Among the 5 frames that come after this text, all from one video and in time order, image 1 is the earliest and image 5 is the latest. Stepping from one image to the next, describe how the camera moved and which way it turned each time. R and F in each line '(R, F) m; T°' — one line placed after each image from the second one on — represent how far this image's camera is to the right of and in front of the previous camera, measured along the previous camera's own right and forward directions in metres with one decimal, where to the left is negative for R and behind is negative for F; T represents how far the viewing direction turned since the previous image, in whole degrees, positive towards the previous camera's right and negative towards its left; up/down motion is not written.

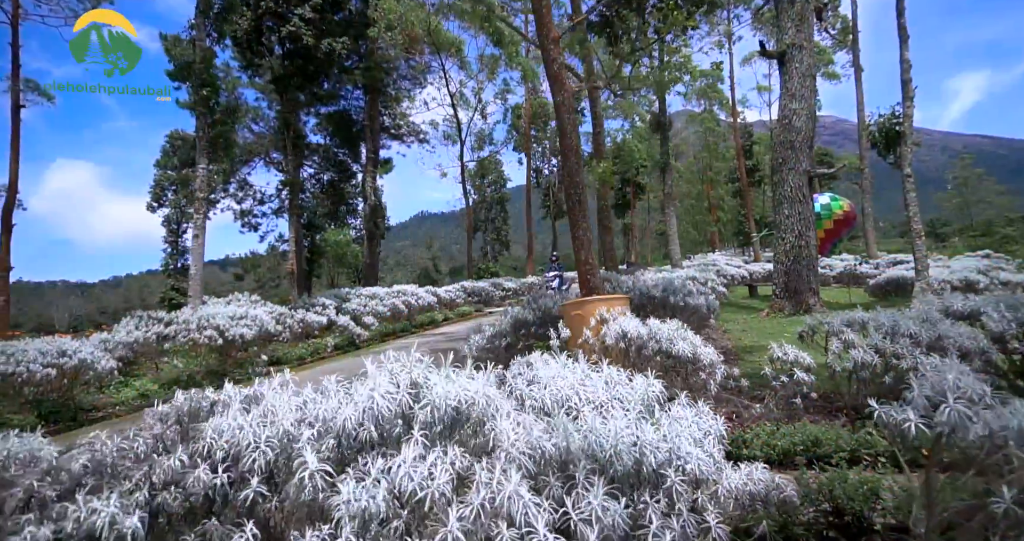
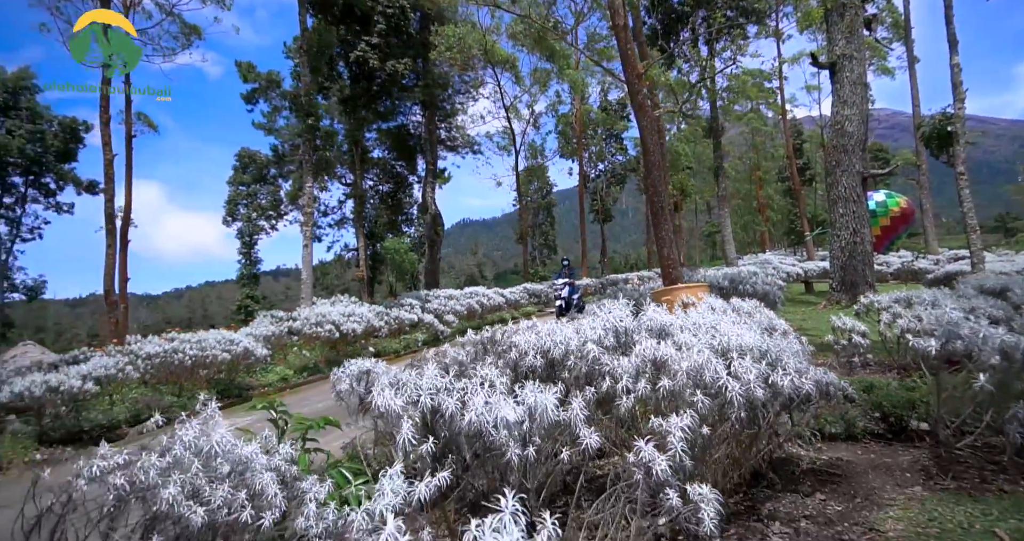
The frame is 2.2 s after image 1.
(-0.6, -1.3) m; -4°
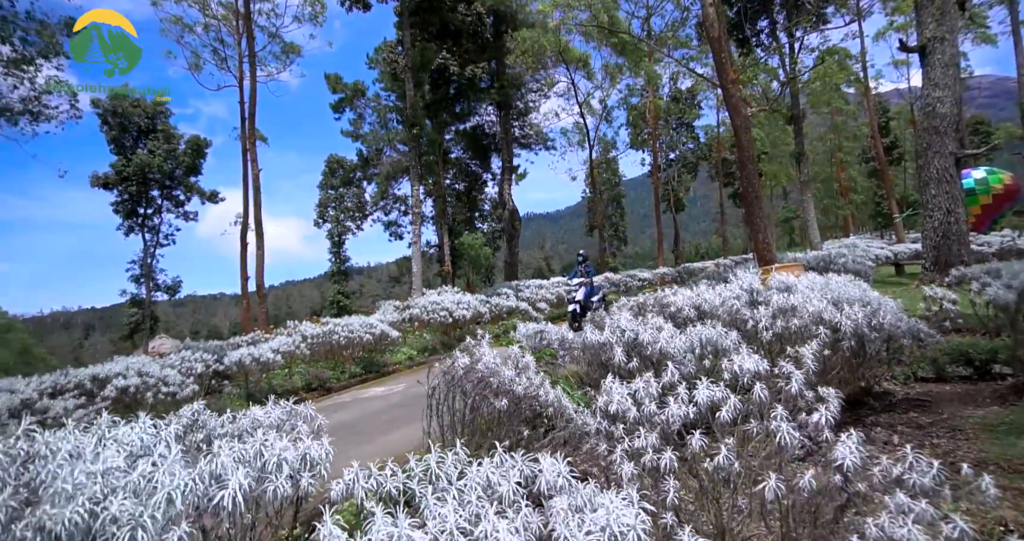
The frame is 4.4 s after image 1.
(-0.6, -1.1) m; -6°
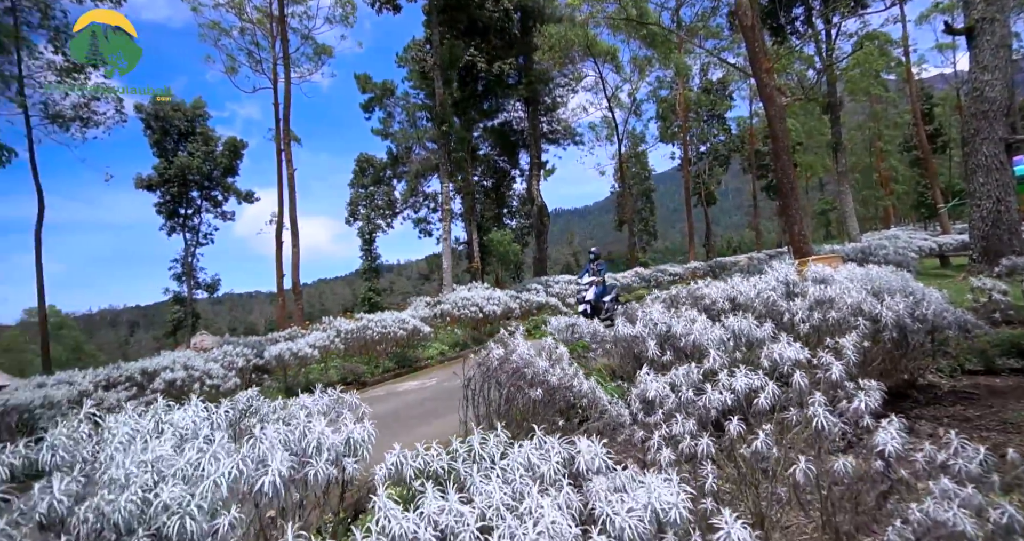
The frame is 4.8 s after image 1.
(0.0, 0.0) m; -3°
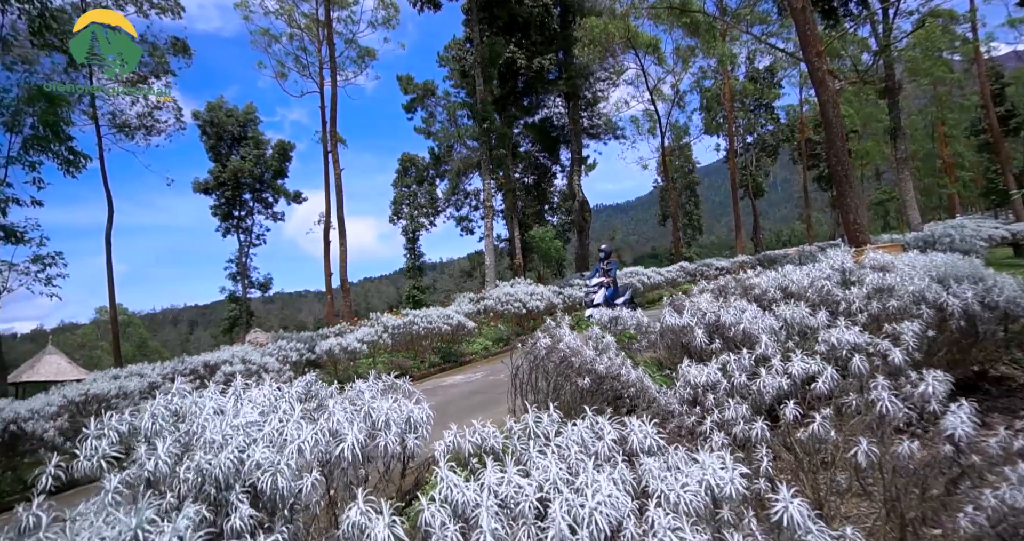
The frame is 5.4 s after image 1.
(0.0, 0.0) m; -4°
